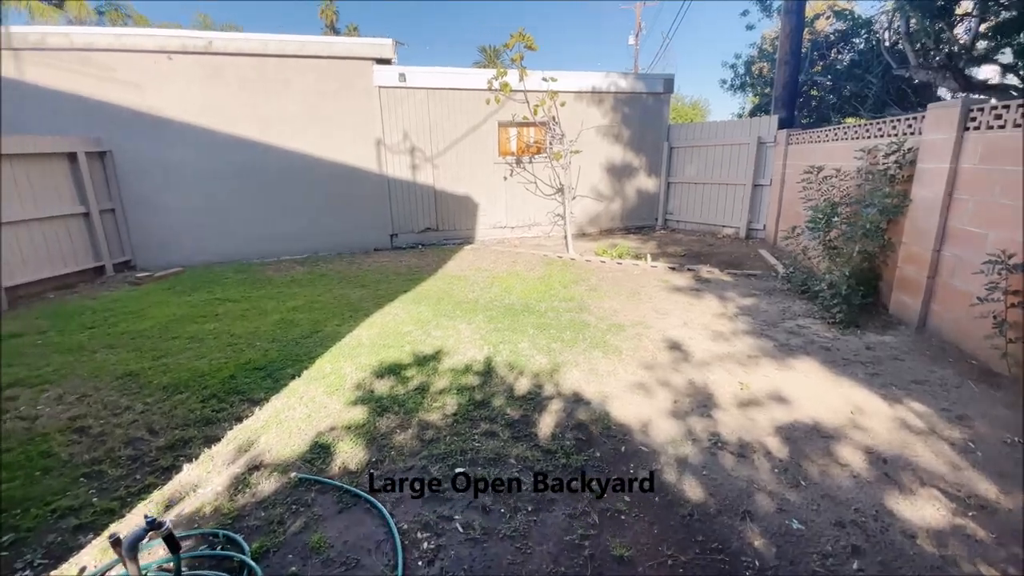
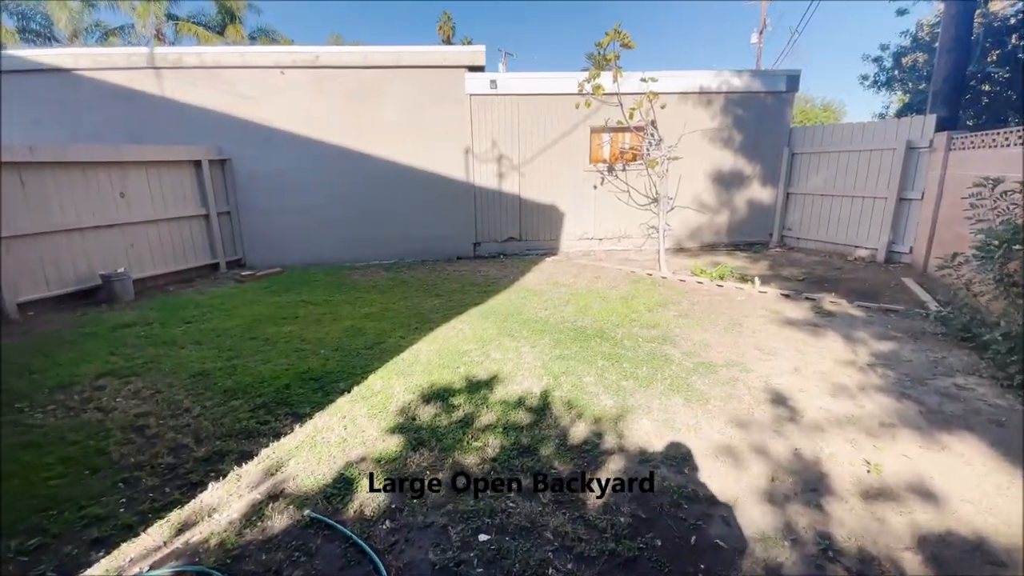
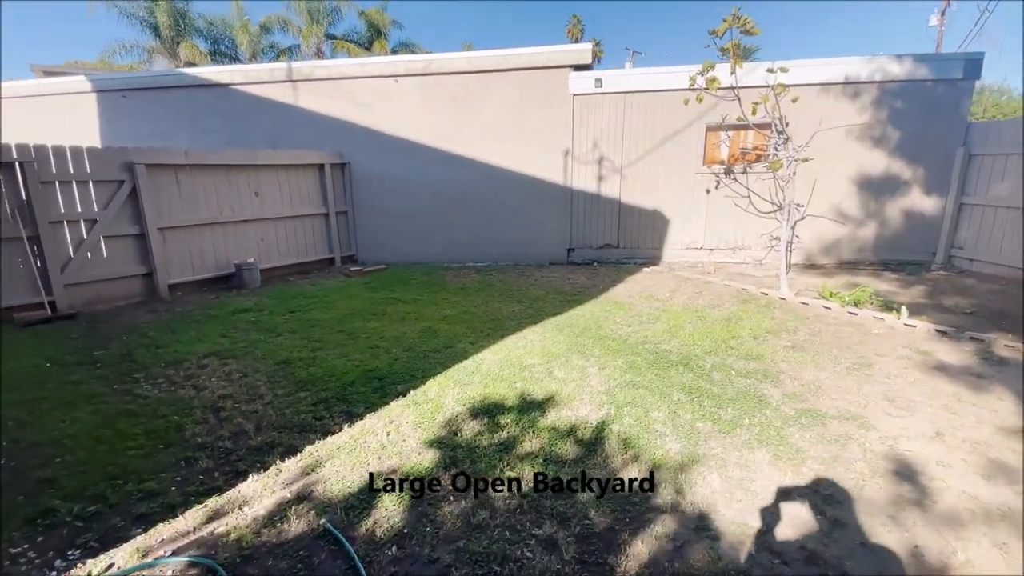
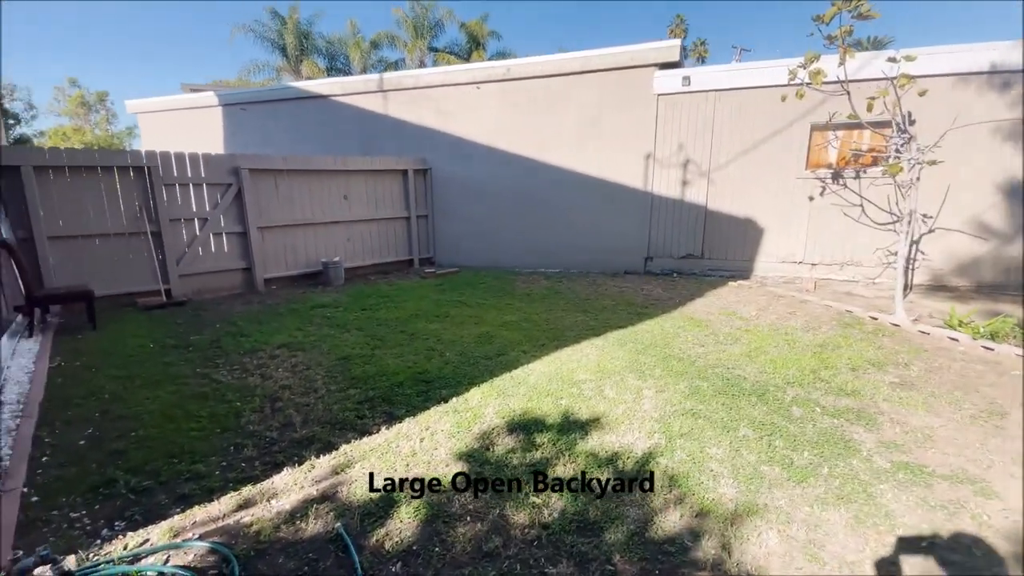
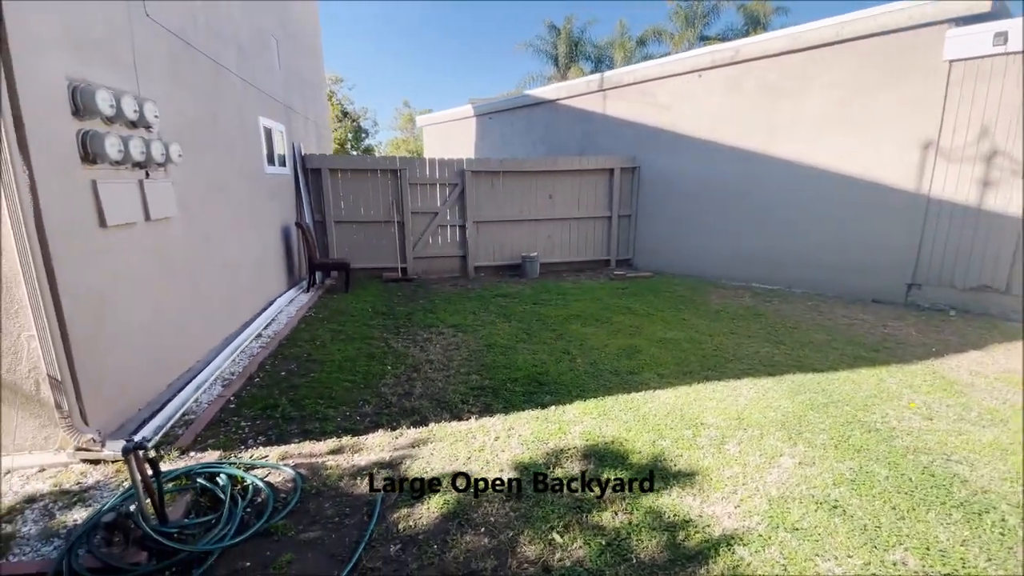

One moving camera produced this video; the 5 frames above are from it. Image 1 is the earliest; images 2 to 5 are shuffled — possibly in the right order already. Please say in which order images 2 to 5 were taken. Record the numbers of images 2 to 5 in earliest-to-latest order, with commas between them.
2, 3, 4, 5
